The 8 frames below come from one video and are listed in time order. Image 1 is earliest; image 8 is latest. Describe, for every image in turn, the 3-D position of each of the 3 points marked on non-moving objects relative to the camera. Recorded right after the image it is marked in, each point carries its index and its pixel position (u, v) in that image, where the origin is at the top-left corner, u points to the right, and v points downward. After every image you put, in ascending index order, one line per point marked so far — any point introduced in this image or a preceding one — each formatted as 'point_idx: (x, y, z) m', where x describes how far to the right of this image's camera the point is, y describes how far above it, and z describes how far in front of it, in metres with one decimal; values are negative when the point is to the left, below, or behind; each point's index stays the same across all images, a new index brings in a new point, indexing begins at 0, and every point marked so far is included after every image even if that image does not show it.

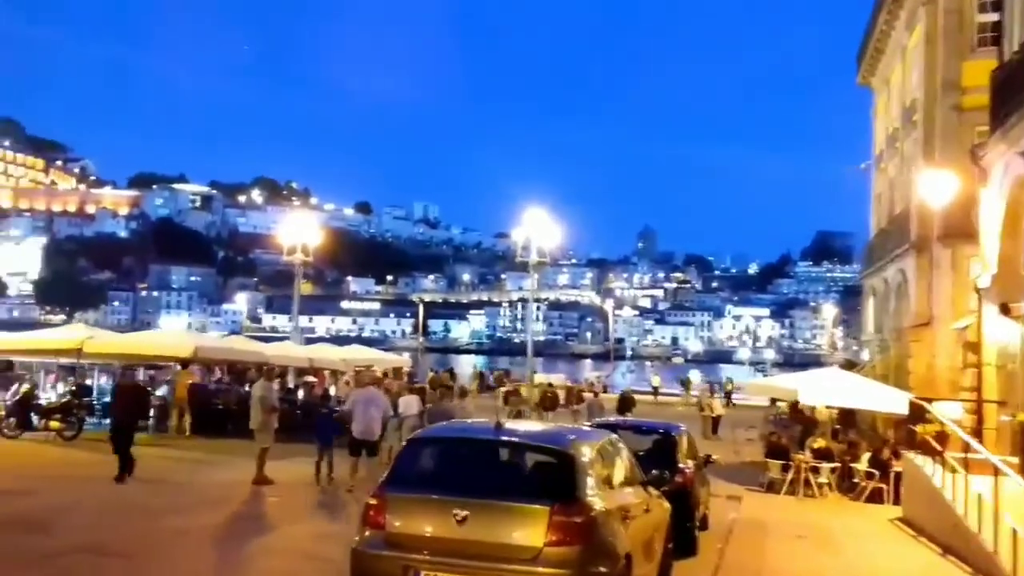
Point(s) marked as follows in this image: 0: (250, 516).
0: (-3.1, -2.8, +13.6) m
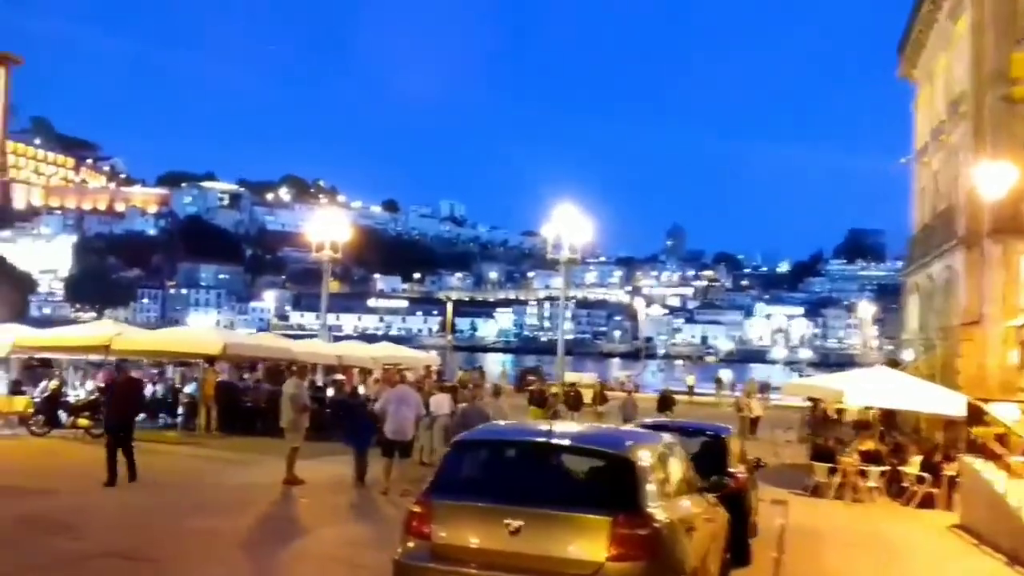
0: (-2.7, -2.7, +13.2) m
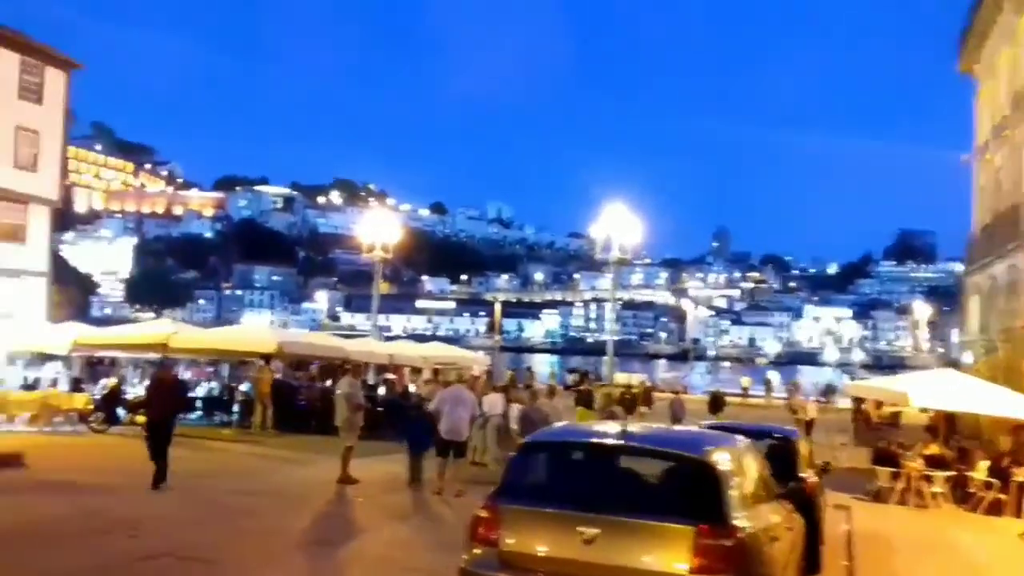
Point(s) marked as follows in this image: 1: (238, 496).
0: (-2.0, -2.7, +13.1) m
1: (-3.6, -2.7, +14.6) m
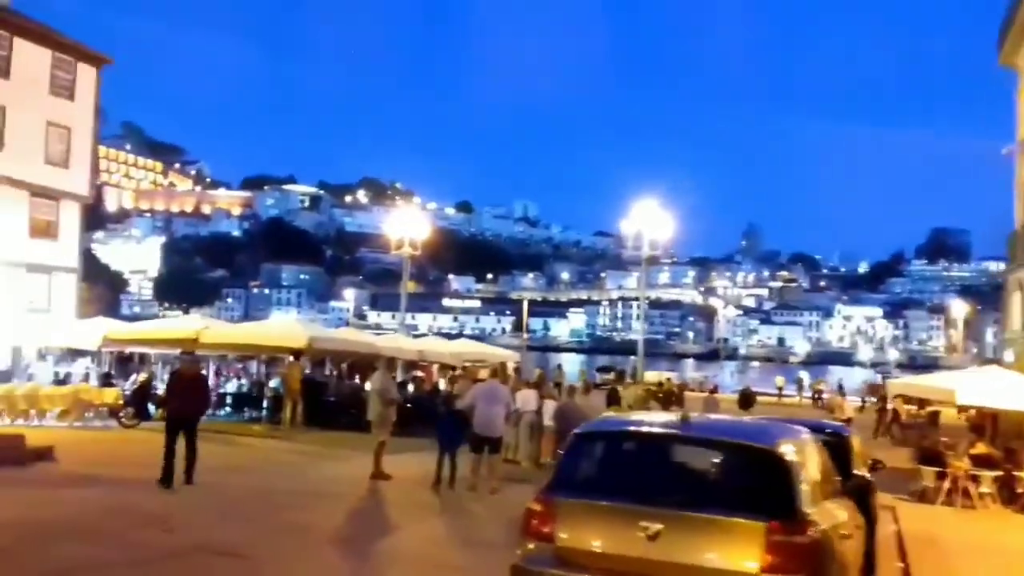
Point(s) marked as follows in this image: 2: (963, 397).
0: (-1.6, -2.6, +12.9) m
1: (-3.1, -2.6, +14.4) m
2: (+6.5, -1.6, +16.3) m
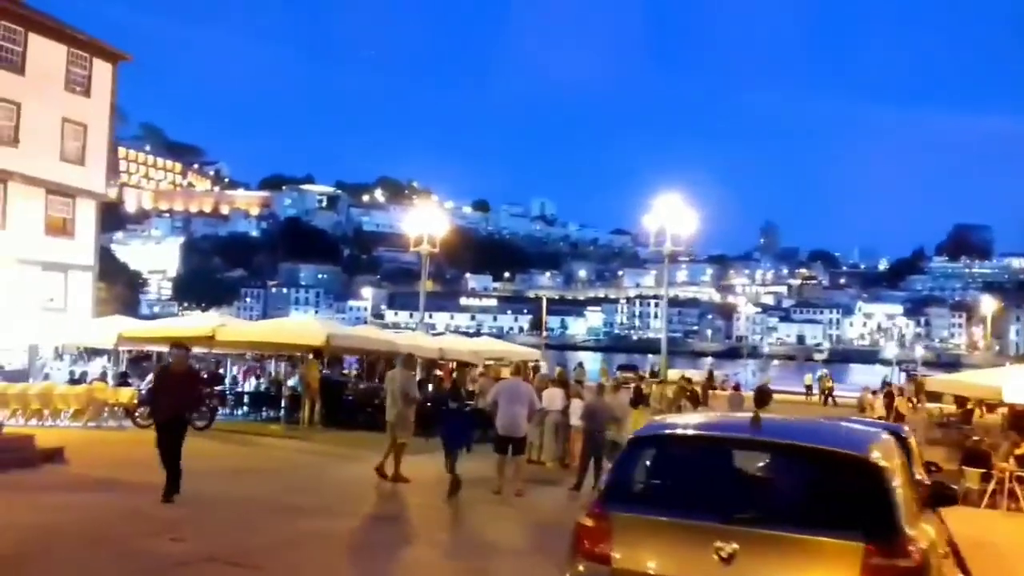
0: (-1.3, -2.5, +12.3) m
1: (-2.8, -2.5, +13.8) m
2: (+6.9, -1.5, +15.7) m
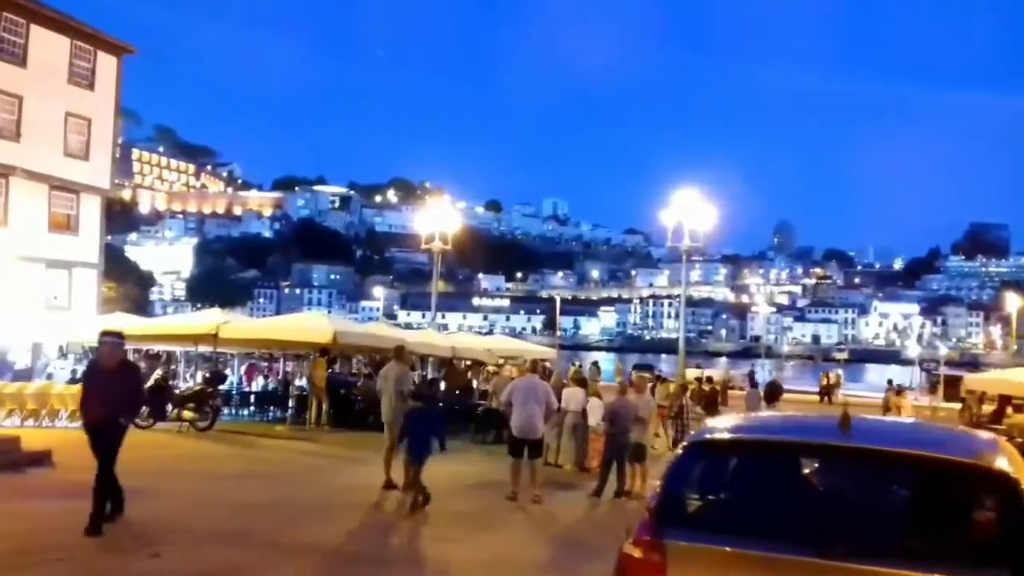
0: (-1.1, -2.4, +11.4) m
1: (-2.6, -2.5, +12.9) m
2: (+7.1, -1.4, +14.7) m
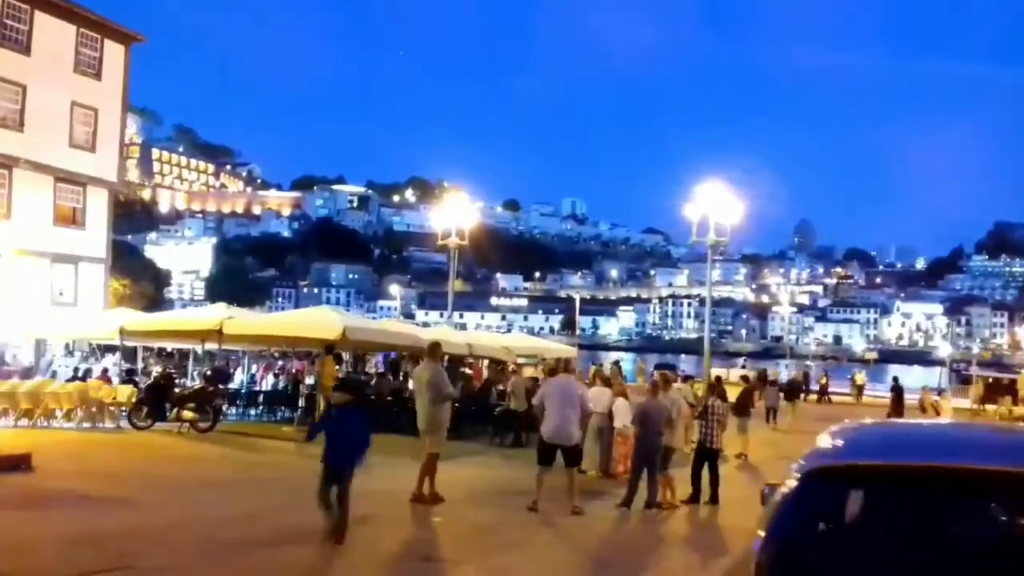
0: (-0.9, -2.3, +10.2) m
1: (-2.3, -2.3, +11.8) m
2: (+7.4, -1.3, +13.3) m
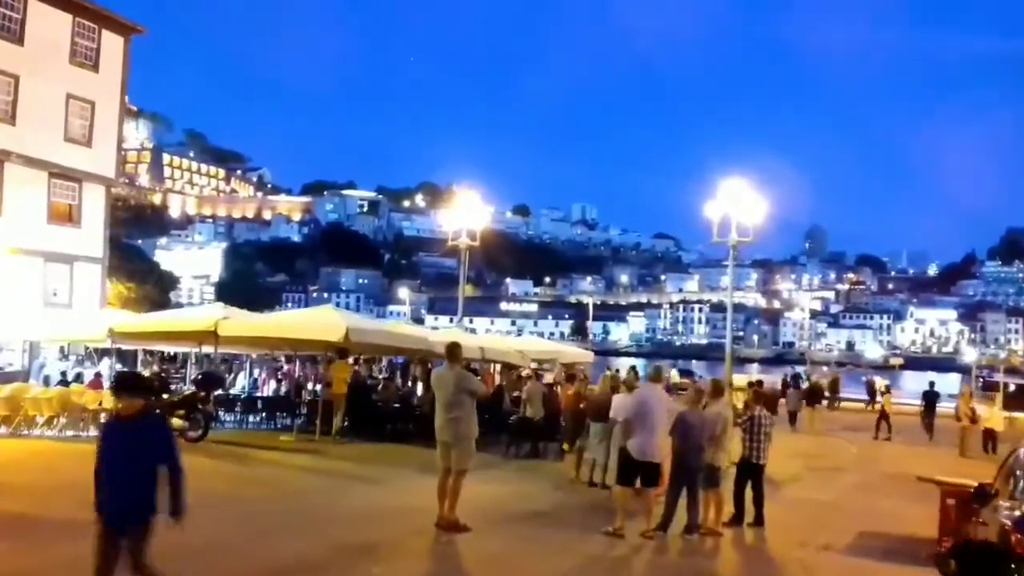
0: (-0.7, -2.2, +8.7) m
1: (-2.1, -2.3, +10.3) m
2: (+7.6, -1.2, +11.8) m
